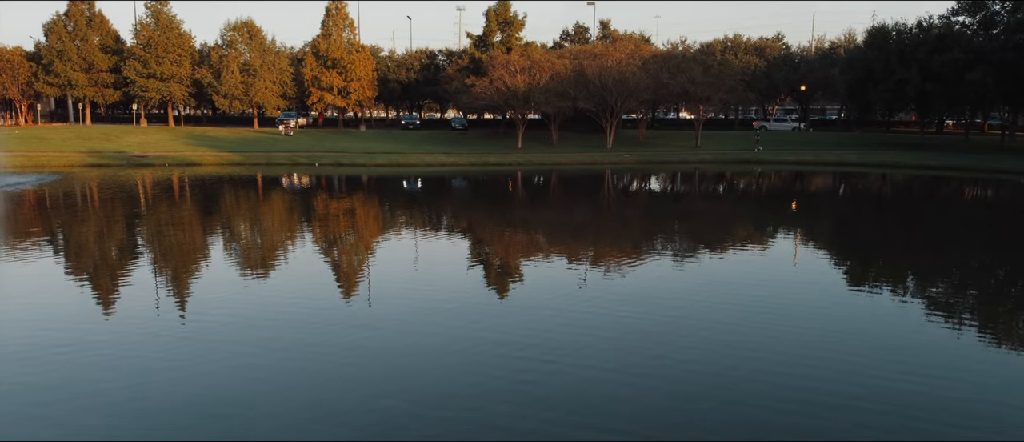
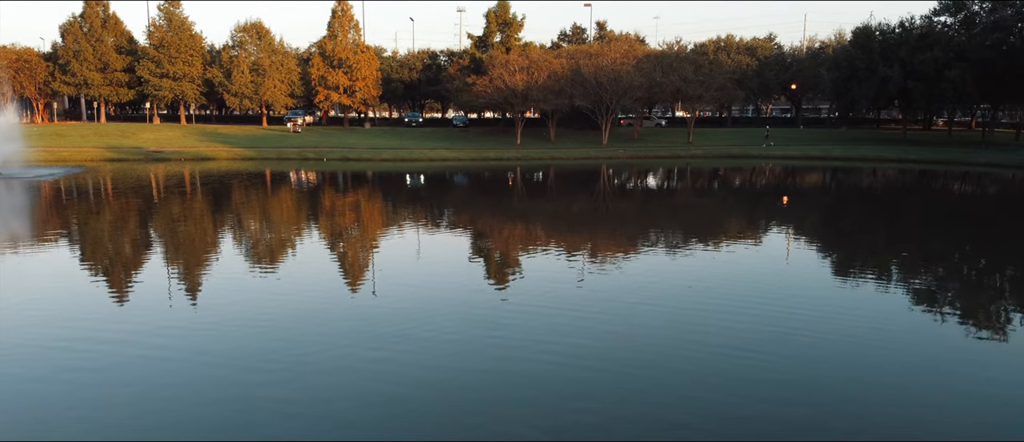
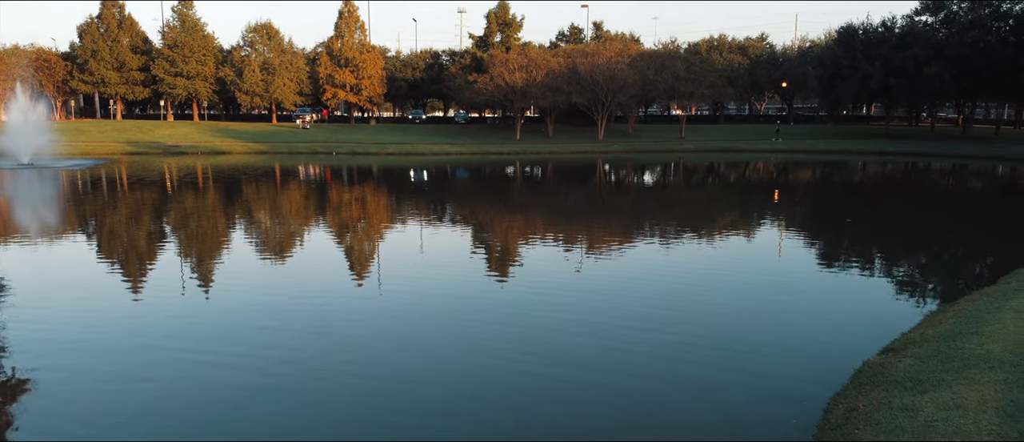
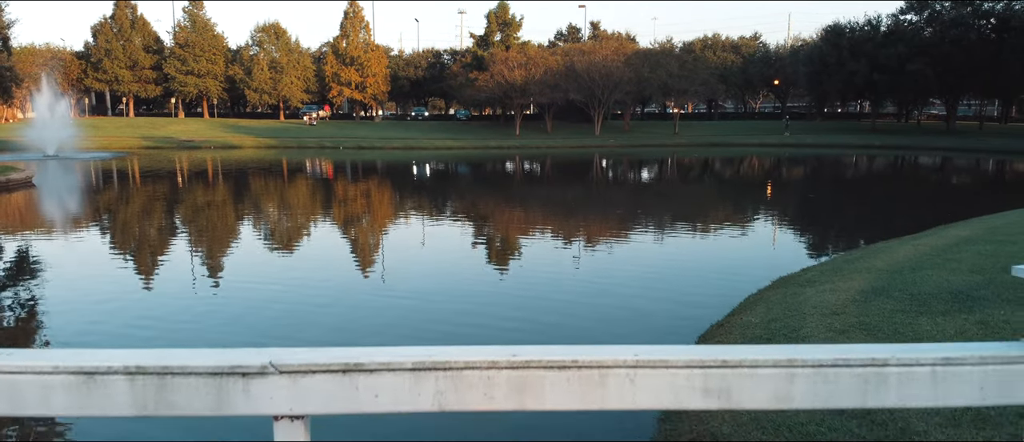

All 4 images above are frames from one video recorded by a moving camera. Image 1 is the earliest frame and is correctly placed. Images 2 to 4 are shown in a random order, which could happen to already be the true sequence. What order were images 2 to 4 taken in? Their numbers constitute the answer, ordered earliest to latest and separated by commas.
2, 3, 4
